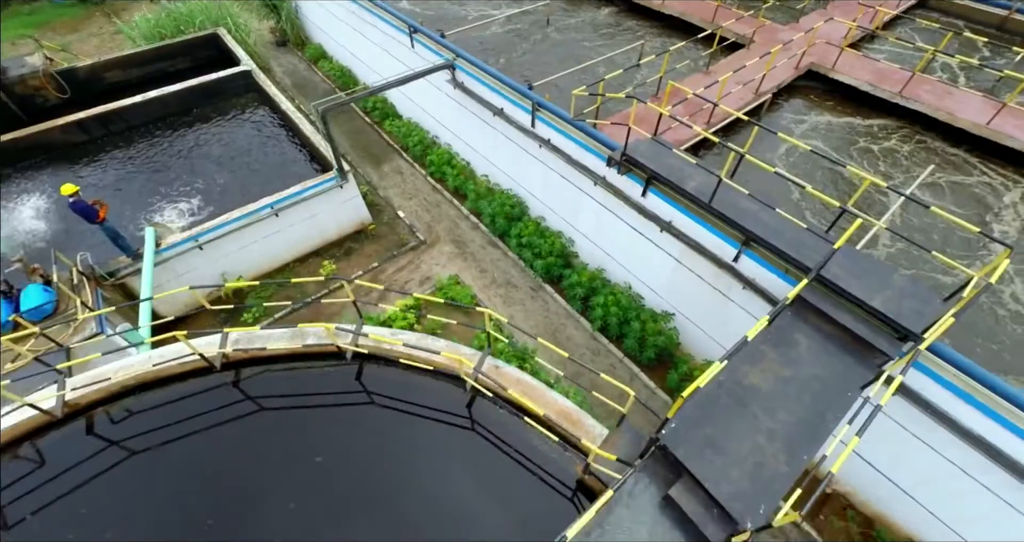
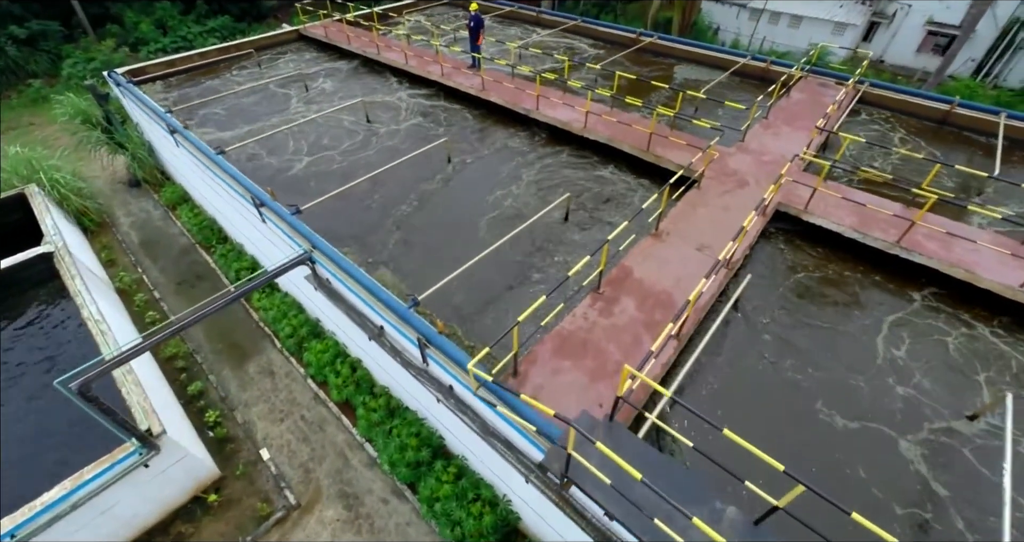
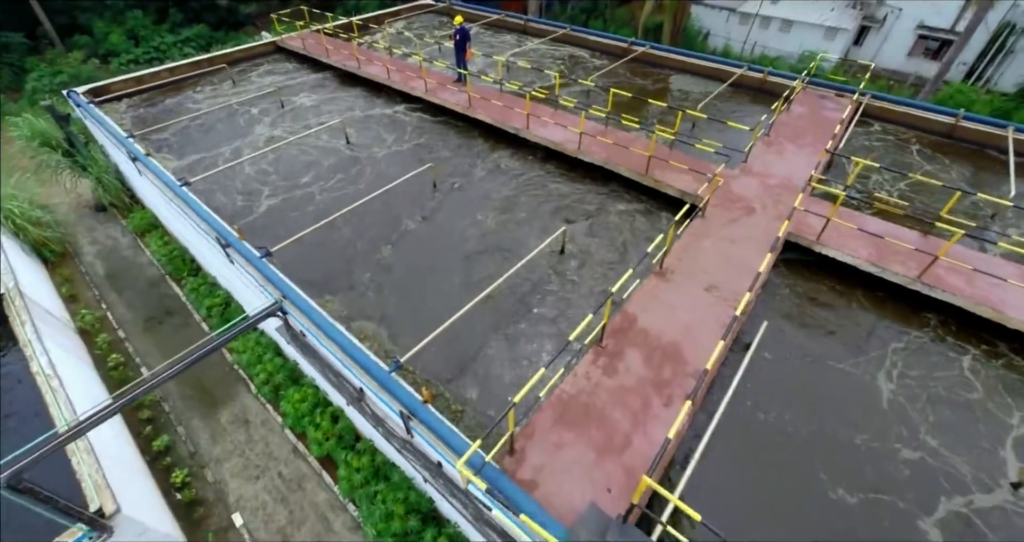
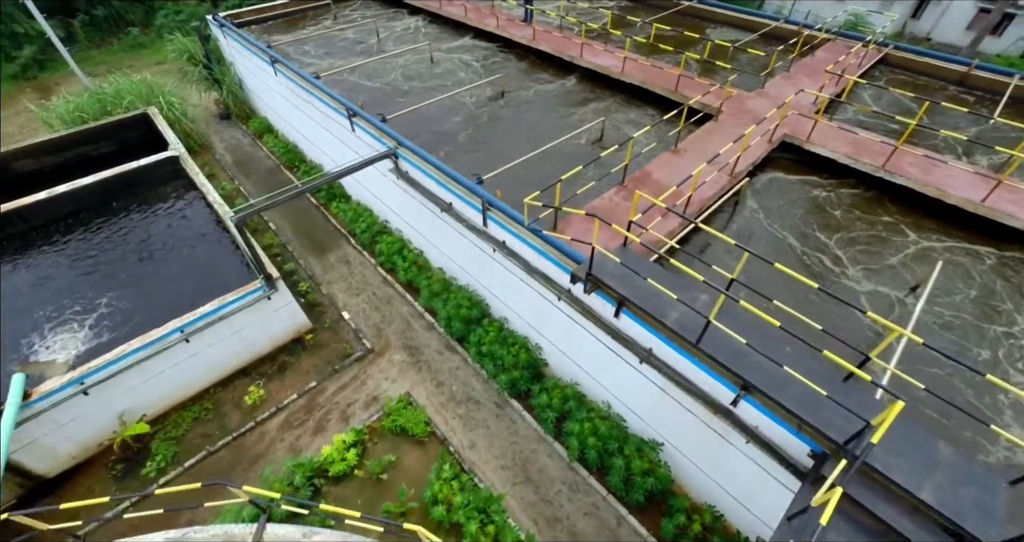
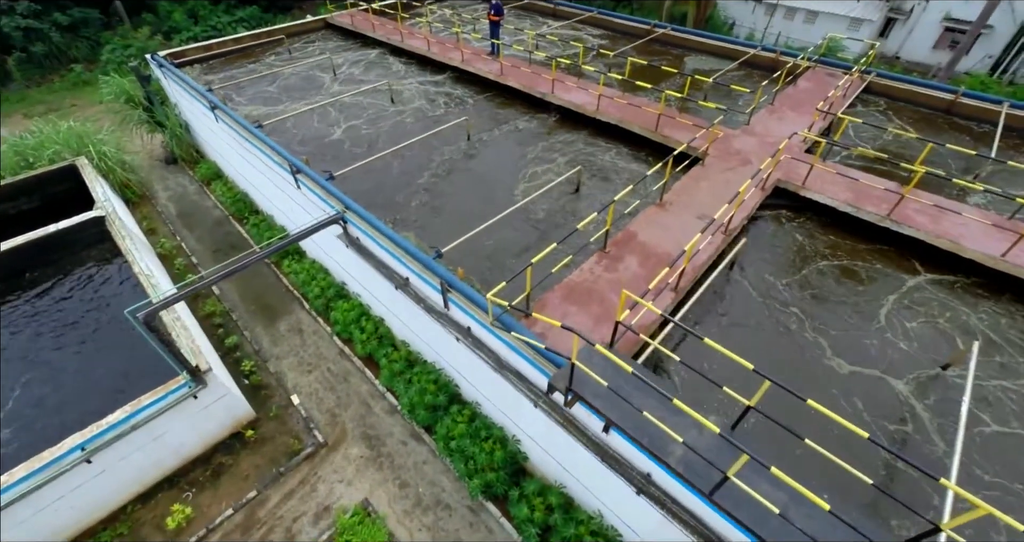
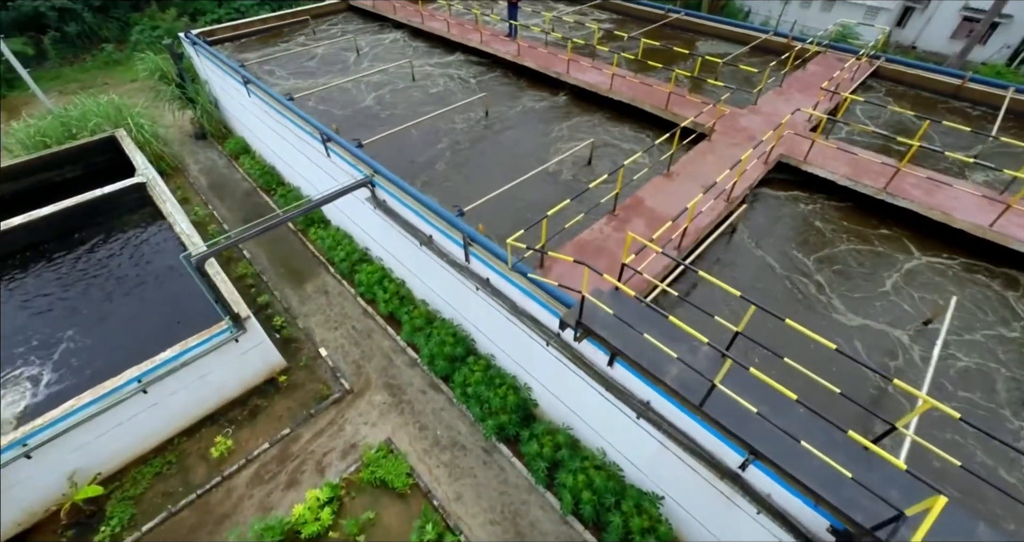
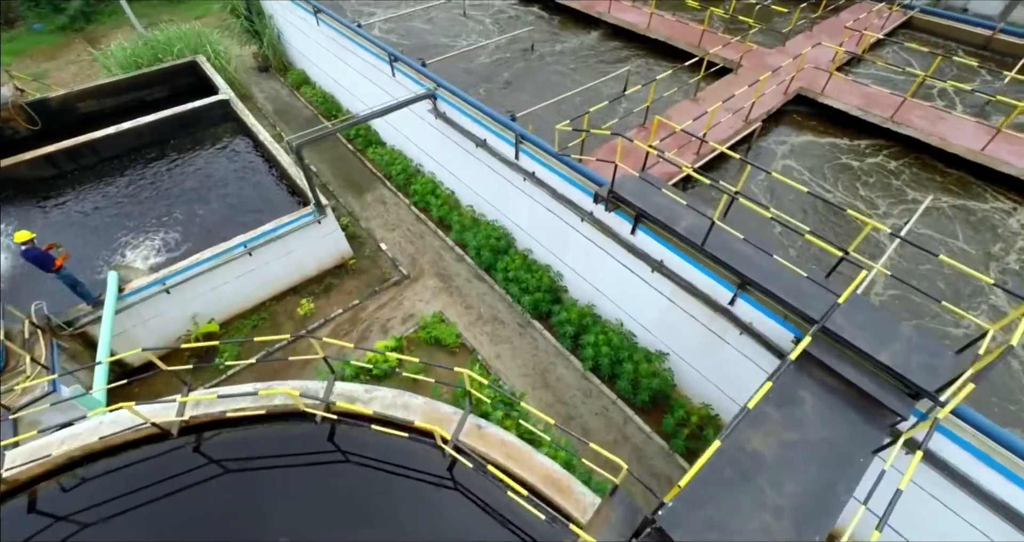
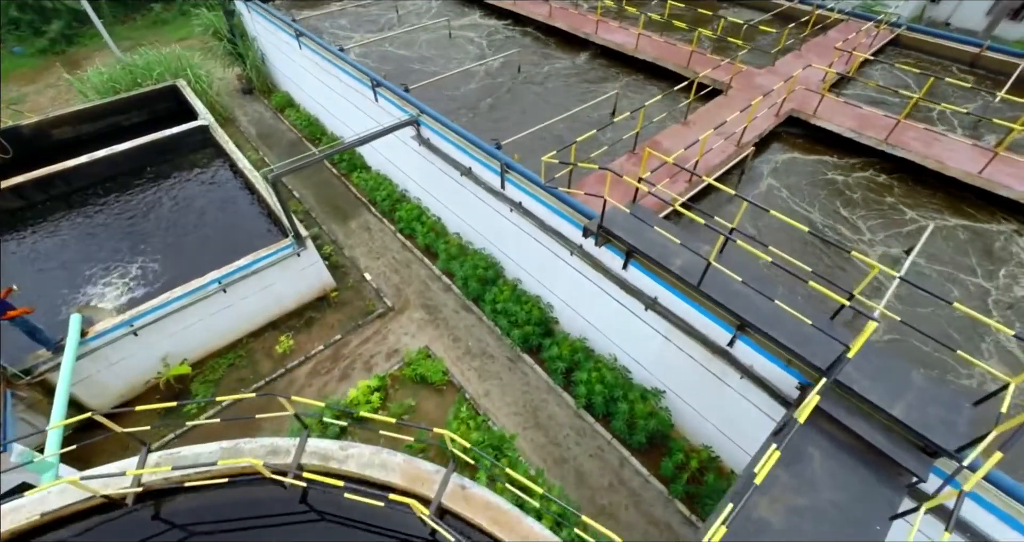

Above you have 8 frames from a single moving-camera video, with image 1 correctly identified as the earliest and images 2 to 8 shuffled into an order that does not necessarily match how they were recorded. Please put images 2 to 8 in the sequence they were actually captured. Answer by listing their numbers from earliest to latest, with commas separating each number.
7, 8, 4, 6, 5, 2, 3
